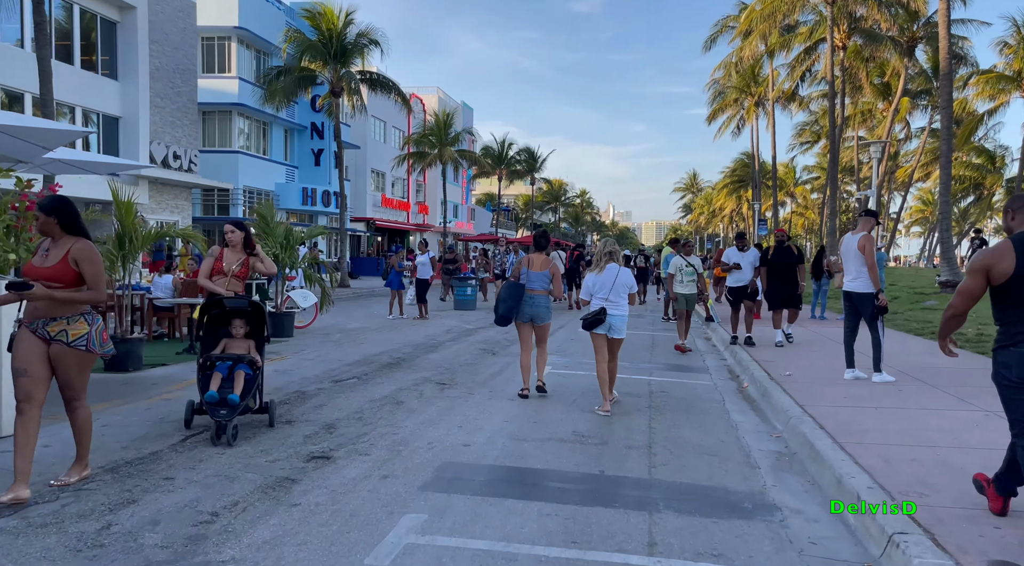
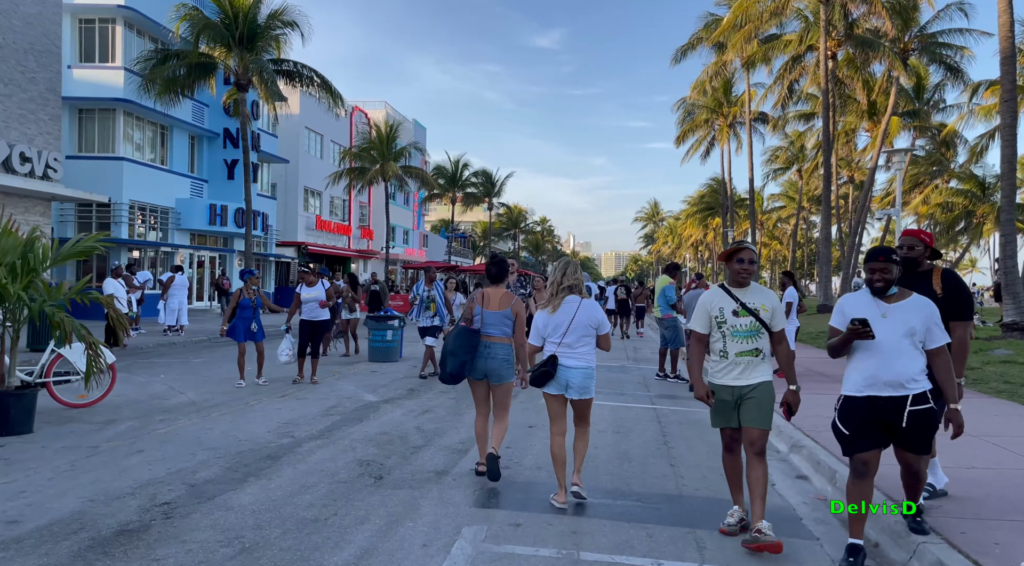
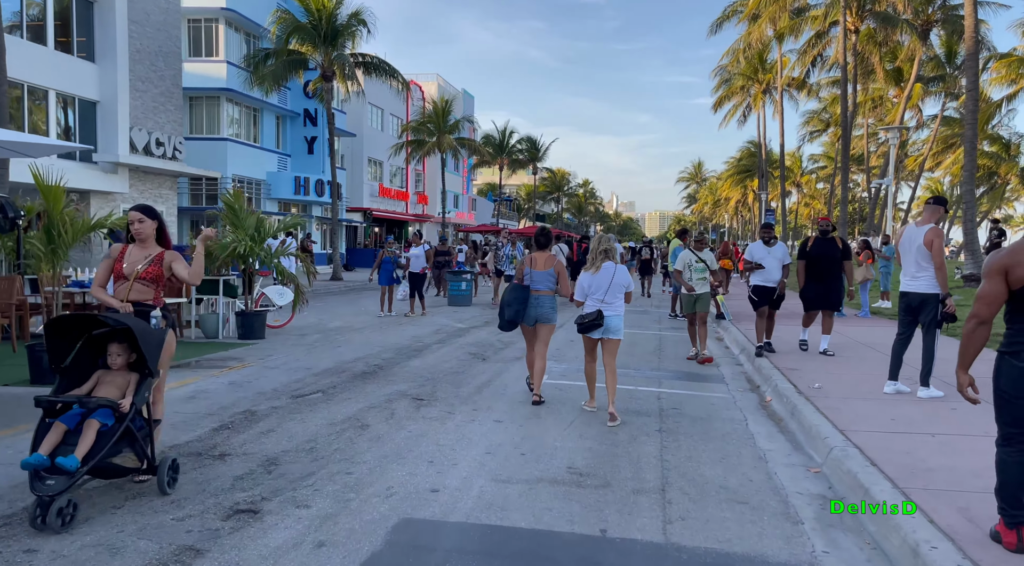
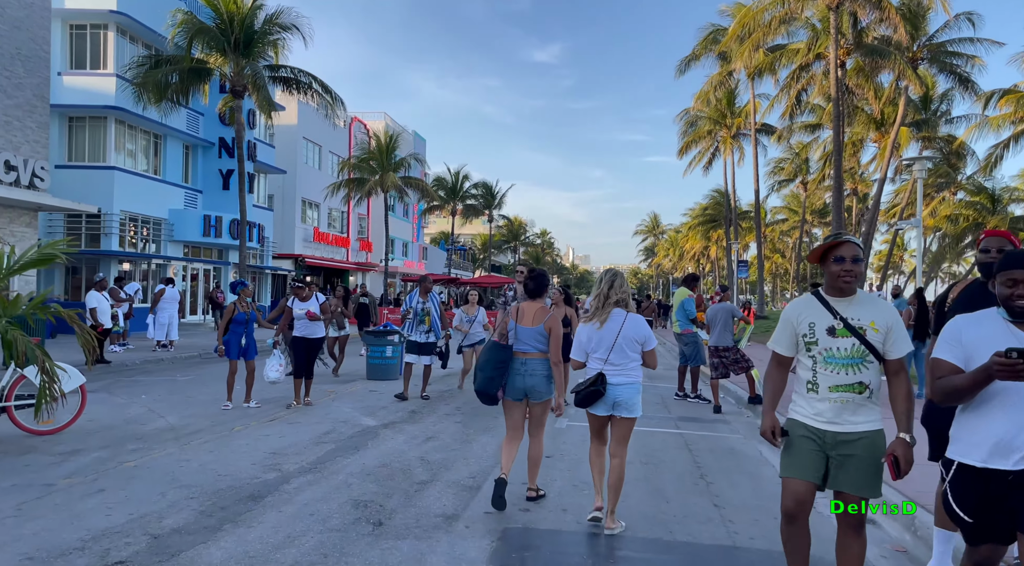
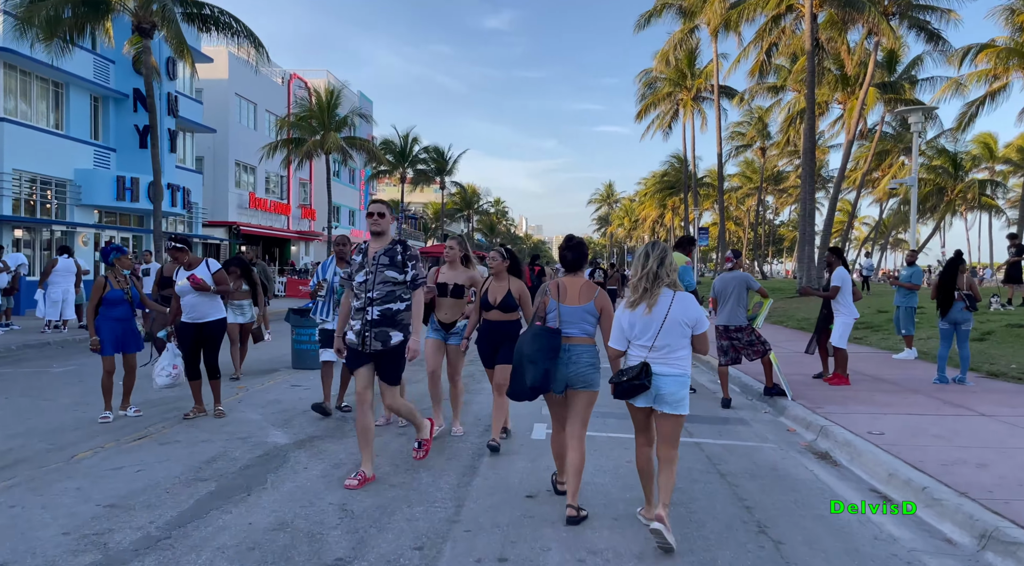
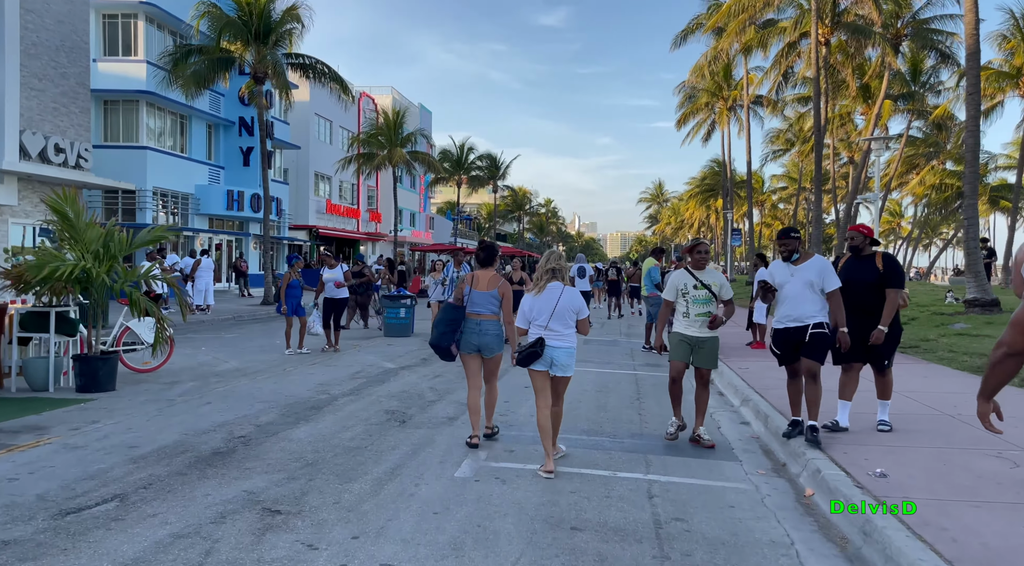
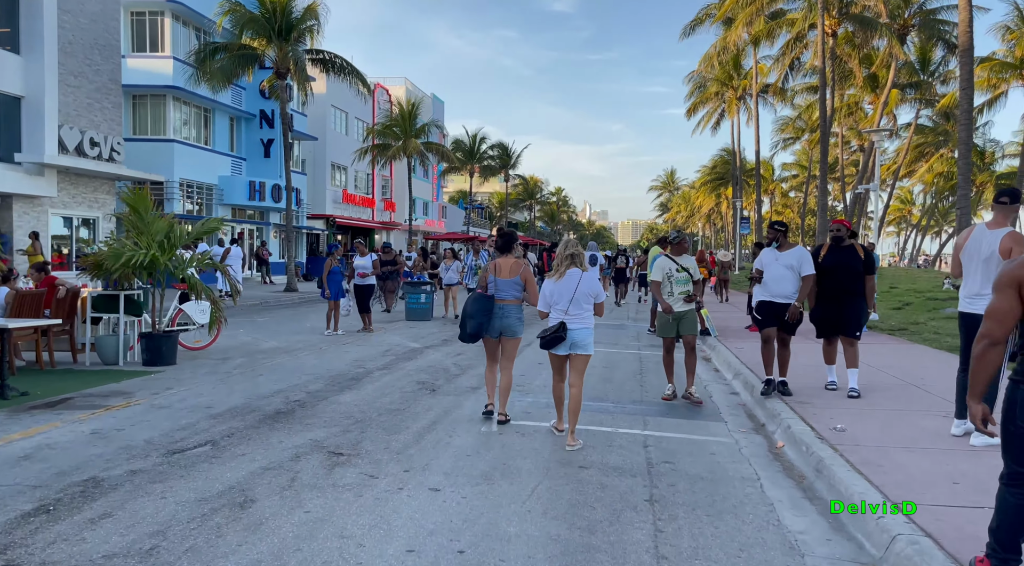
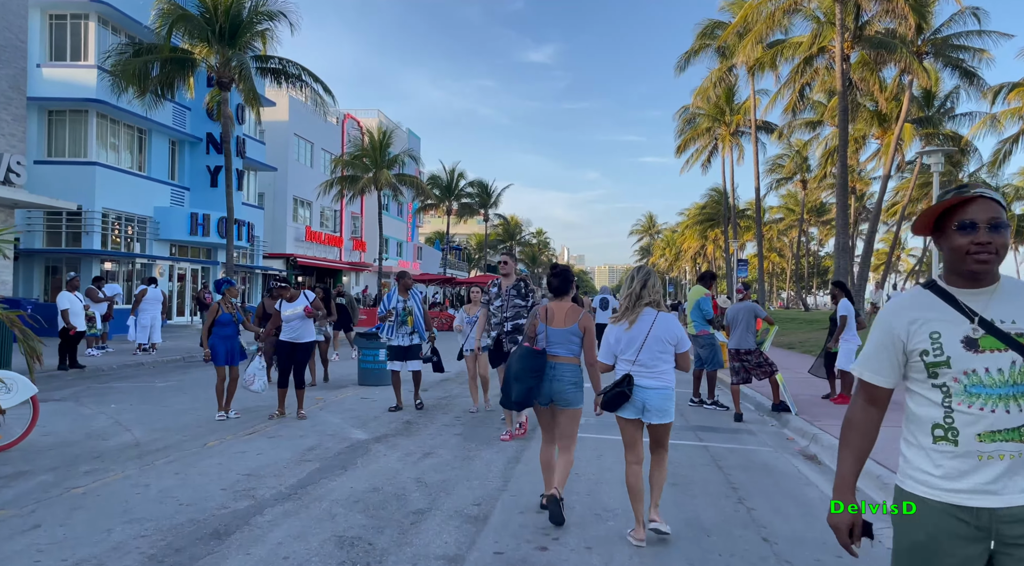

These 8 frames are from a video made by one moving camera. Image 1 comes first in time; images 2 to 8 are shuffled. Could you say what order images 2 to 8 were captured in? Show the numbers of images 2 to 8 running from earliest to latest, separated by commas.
3, 7, 6, 2, 4, 8, 5
